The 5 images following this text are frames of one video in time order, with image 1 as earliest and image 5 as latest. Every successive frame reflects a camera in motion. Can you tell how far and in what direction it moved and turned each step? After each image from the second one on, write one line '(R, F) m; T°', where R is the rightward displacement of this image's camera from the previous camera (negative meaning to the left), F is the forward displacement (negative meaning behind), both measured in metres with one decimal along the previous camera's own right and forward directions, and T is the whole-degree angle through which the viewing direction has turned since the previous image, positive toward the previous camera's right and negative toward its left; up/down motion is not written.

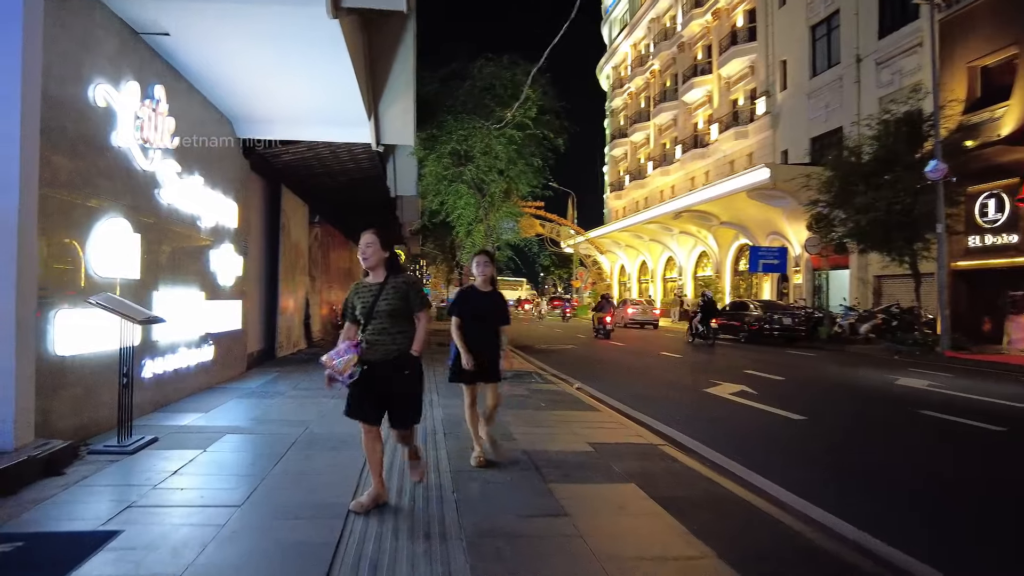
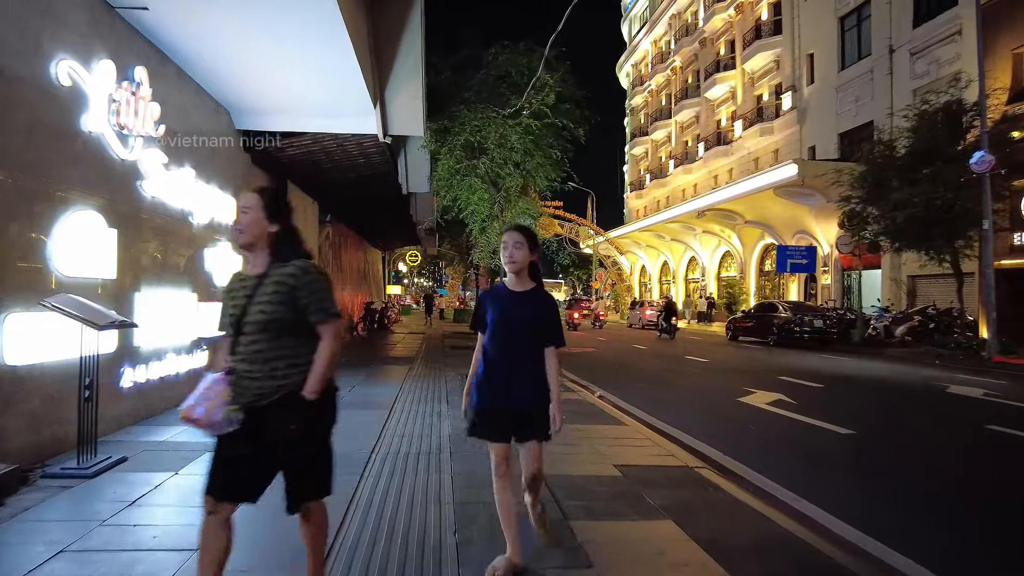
(0.0, +0.8) m; -2°
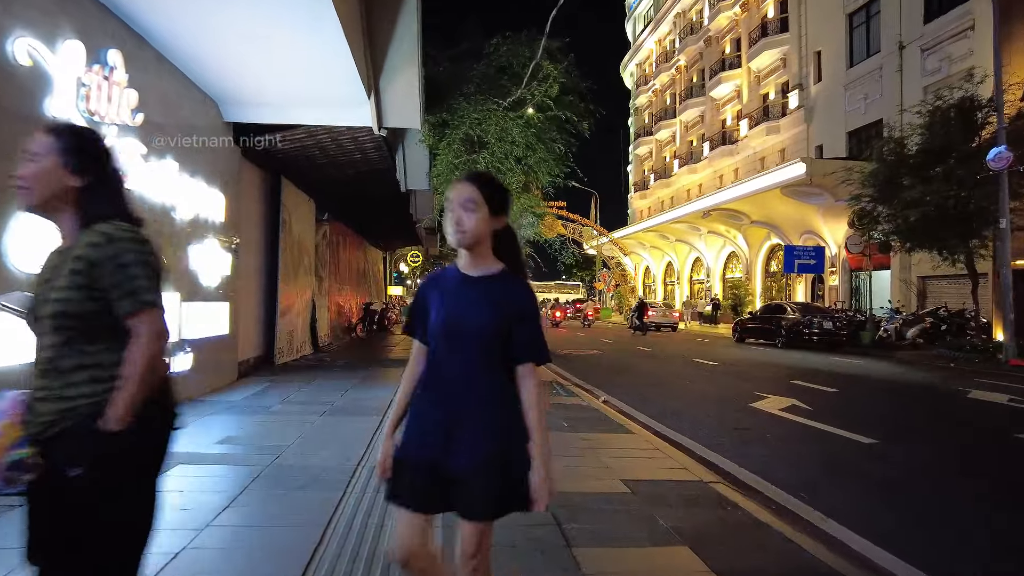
(0.0, +0.5) m; 0°
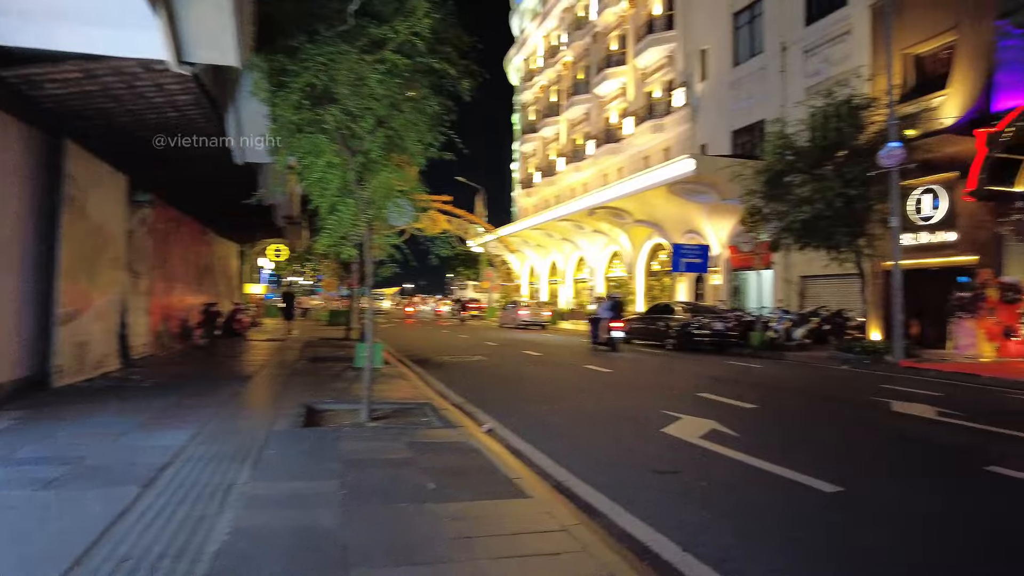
(+0.3, +2.3) m; +10°
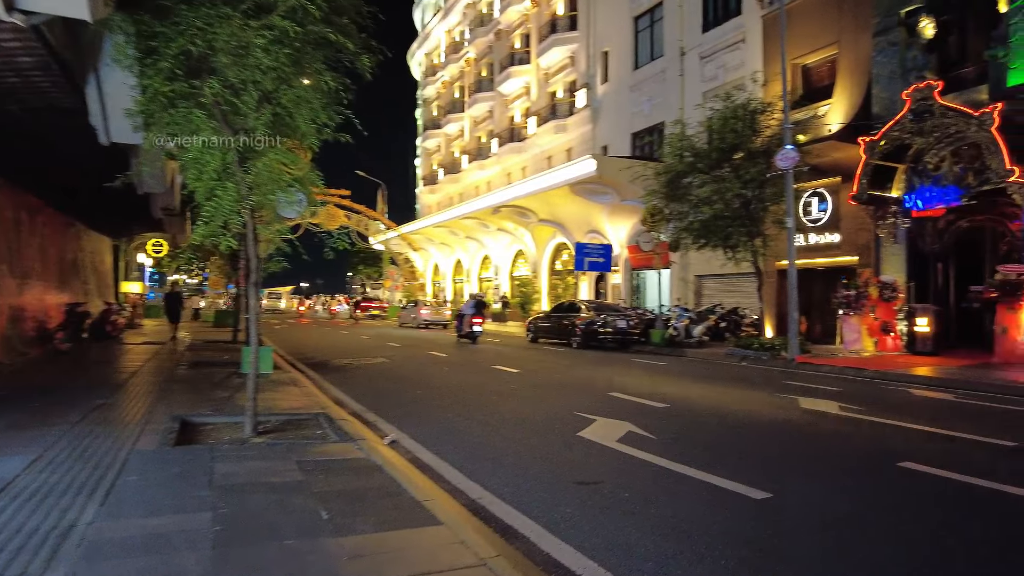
(0.0, +0.6) m; +8°
